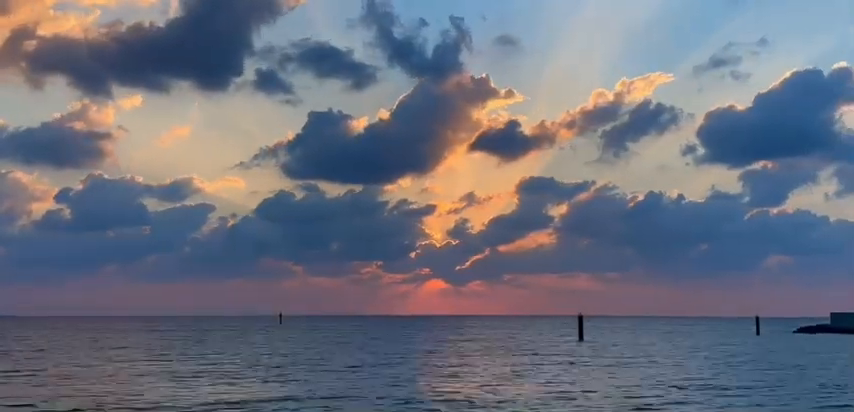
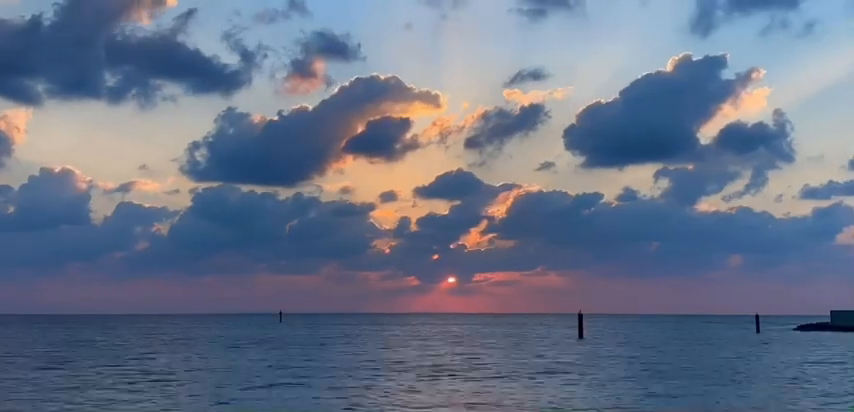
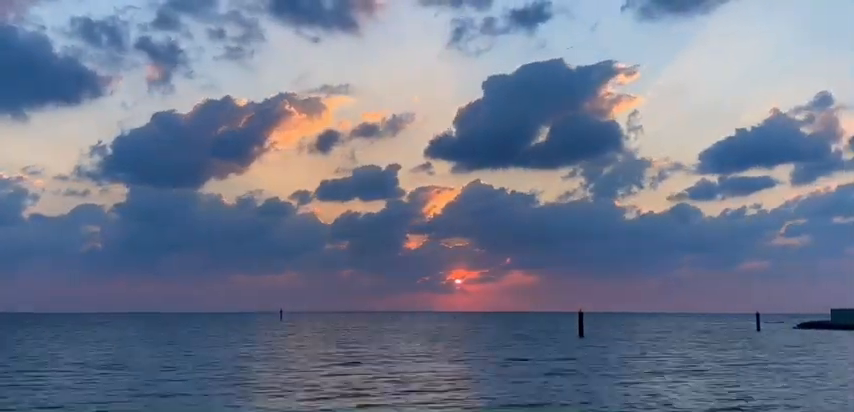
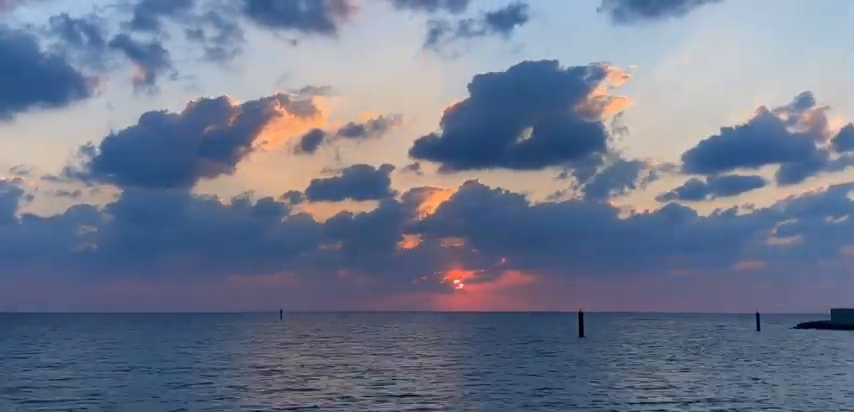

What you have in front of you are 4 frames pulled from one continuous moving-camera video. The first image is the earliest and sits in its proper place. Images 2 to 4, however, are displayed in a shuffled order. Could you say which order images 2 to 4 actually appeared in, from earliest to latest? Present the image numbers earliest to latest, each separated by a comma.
2, 3, 4
